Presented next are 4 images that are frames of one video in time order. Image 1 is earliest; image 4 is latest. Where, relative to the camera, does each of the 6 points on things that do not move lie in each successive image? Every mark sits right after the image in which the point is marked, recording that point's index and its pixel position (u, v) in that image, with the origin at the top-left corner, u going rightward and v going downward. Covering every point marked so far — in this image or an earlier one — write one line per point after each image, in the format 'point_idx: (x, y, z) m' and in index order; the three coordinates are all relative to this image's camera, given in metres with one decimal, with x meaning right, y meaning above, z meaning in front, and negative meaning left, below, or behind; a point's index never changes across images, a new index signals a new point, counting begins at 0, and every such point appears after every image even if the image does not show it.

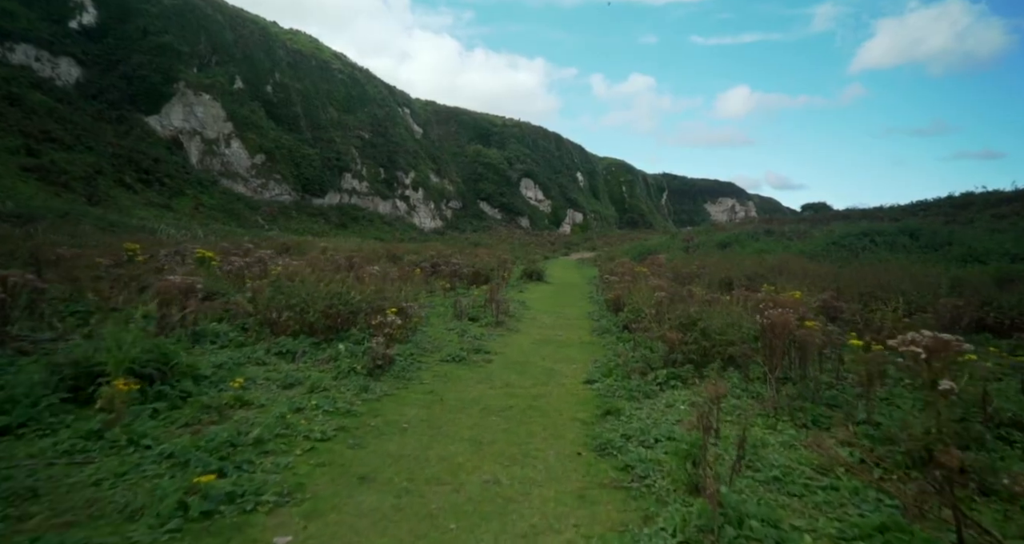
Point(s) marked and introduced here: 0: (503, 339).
0: (-0.2, -1.4, +11.3) m
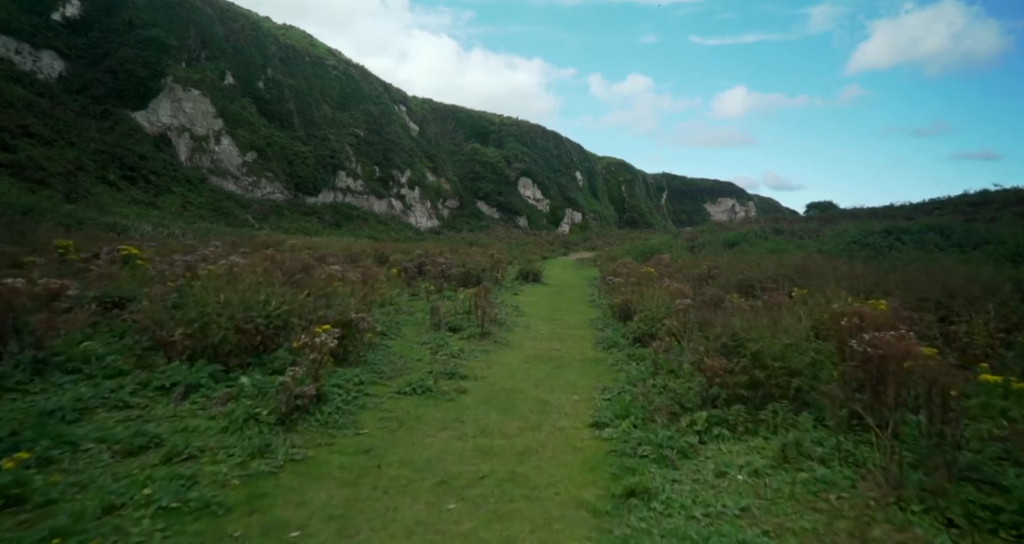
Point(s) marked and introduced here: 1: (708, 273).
0: (-0.4, -1.4, +9.1) m
1: (+6.8, 0.0, +19.4) m
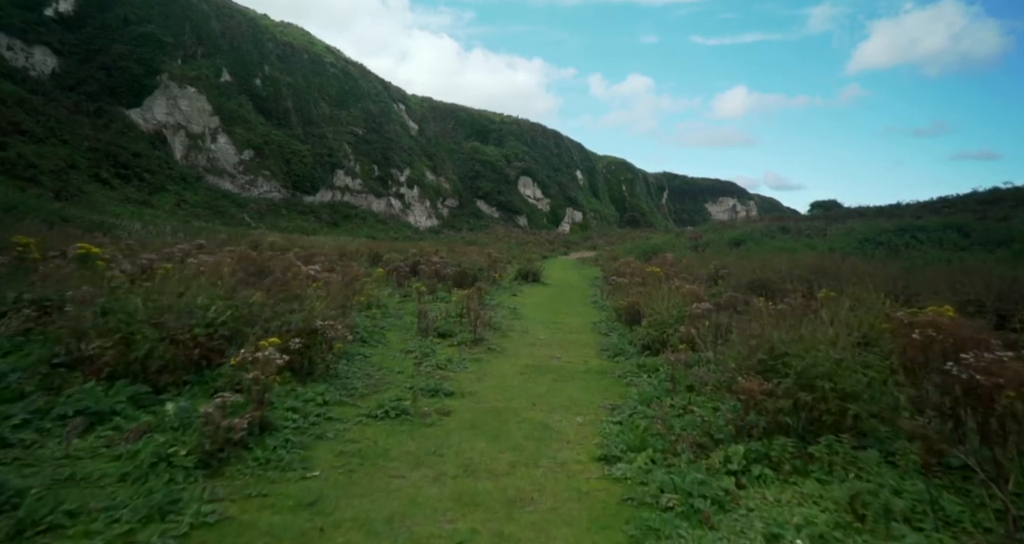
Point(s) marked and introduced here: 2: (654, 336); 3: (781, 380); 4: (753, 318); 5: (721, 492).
0: (-0.5, -1.4, +8.1) m
1: (+6.7, 0.0, +18.3) m
2: (+2.4, -1.1, +9.3) m
3: (+2.3, -0.9, +4.8) m
4: (+3.4, -0.6, +7.7) m
5: (+1.4, -1.5, +3.8) m
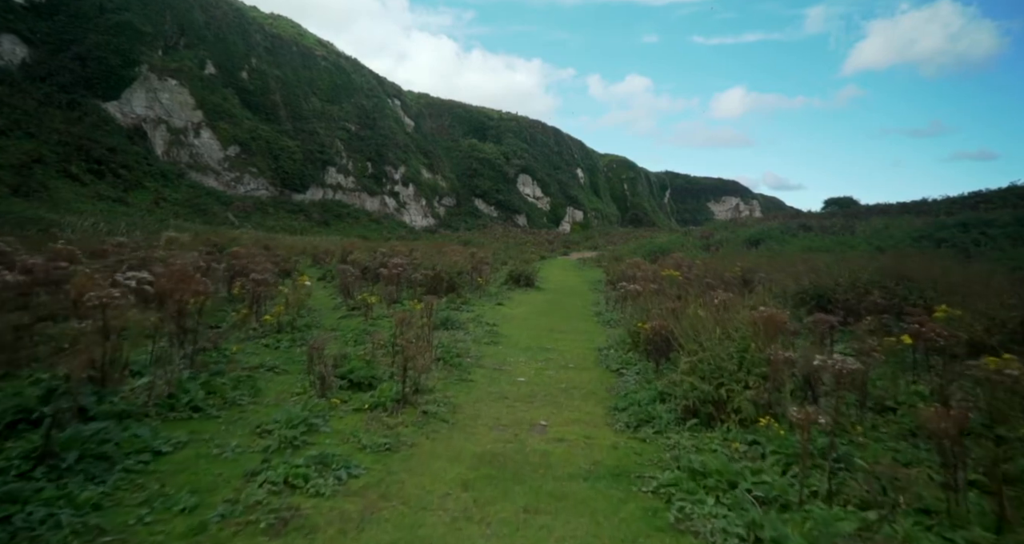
0: (-1.0, -1.5, +4.2) m
1: (+6.2, -0.1, +14.4) m
2: (+1.9, -1.2, +5.4) m
3: (+1.8, -1.0, +0.9) m
4: (+2.9, -0.7, +3.8) m
5: (+0.9, -1.6, -0.1) m
